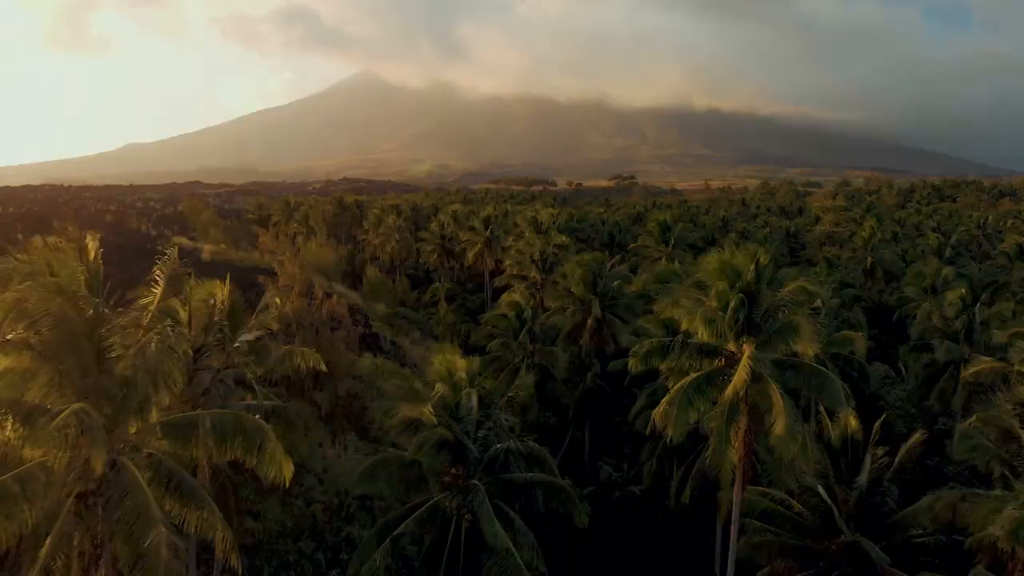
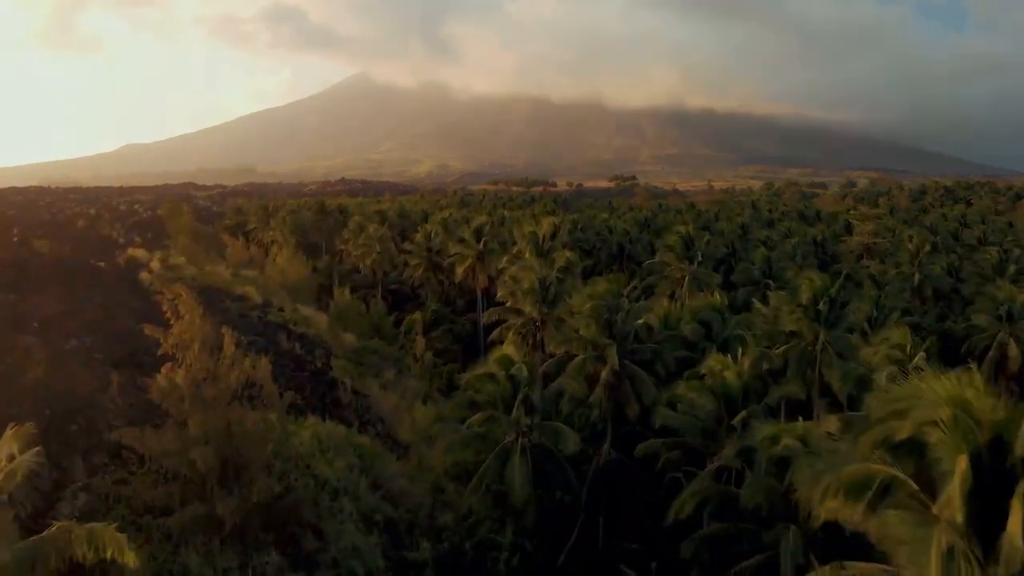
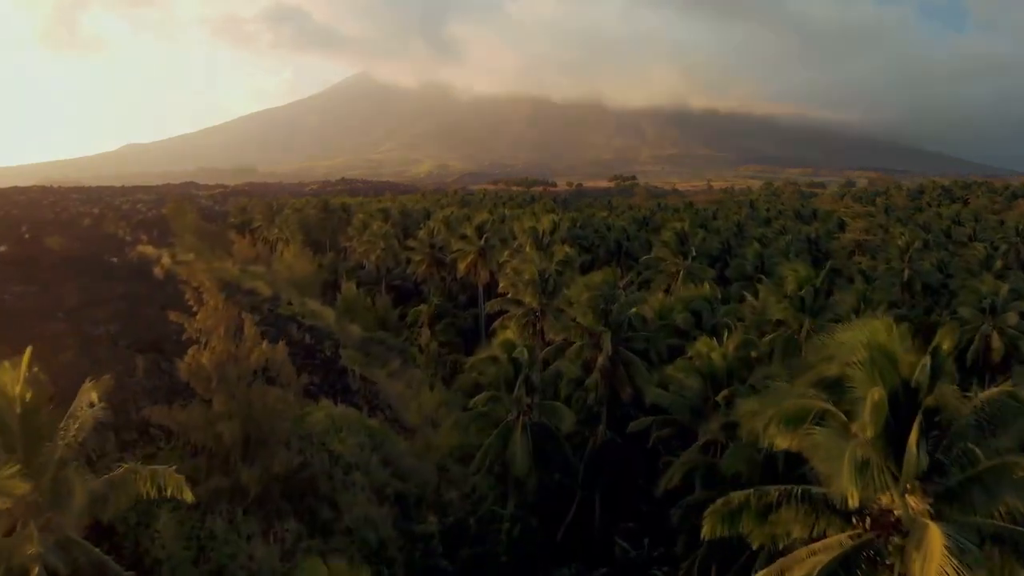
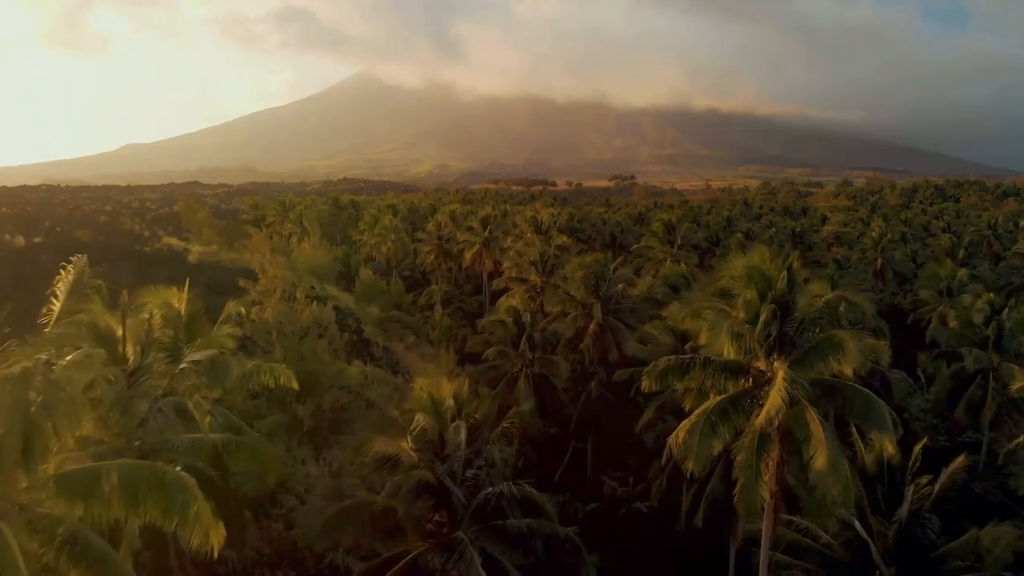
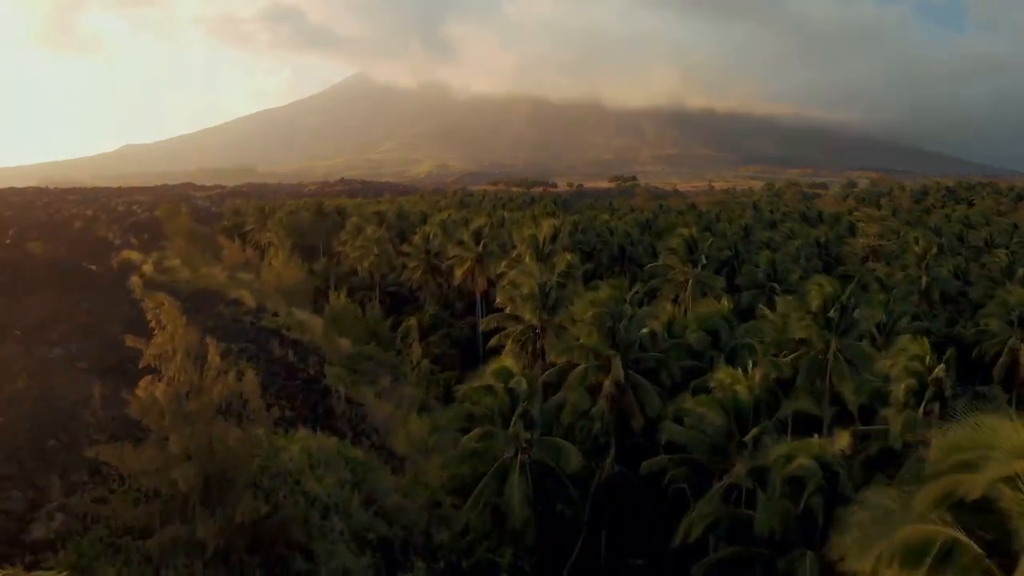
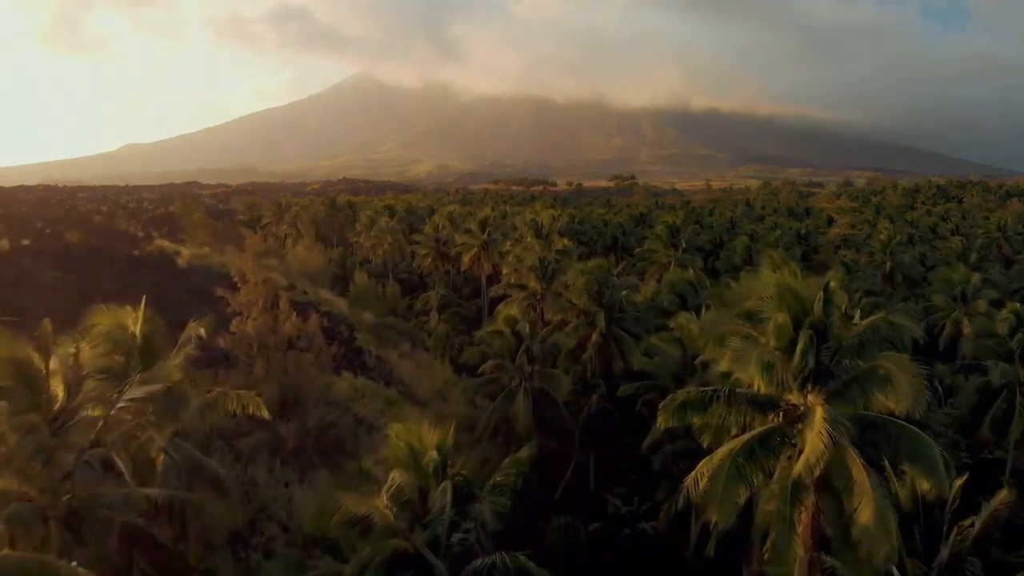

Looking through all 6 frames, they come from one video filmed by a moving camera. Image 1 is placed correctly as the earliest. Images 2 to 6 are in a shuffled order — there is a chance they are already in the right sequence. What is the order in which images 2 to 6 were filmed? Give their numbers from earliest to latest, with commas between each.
4, 6, 3, 2, 5
